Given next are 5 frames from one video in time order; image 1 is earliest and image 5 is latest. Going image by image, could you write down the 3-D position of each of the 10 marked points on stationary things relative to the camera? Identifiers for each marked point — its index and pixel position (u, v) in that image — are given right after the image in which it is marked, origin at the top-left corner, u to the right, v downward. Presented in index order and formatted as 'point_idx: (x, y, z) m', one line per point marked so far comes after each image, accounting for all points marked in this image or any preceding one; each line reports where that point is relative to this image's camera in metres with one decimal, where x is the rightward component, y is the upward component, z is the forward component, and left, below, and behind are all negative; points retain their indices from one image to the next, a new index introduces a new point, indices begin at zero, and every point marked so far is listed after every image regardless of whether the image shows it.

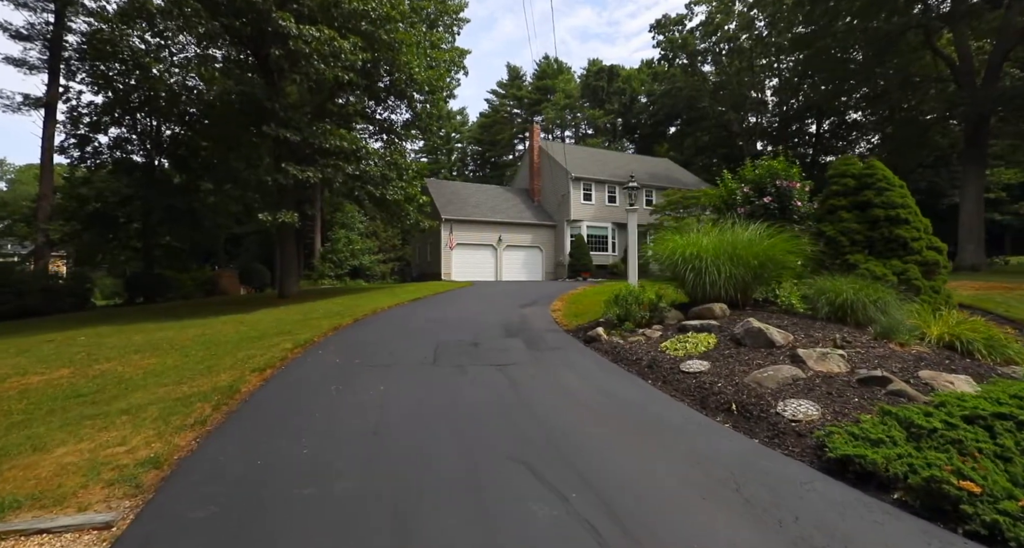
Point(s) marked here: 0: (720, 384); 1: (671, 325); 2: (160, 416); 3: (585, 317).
0: (+2.2, -1.1, +5.1) m
1: (+2.5, -0.8, +7.7) m
2: (-3.2, -1.3, +4.4) m
3: (+1.4, -0.8, +9.7) m
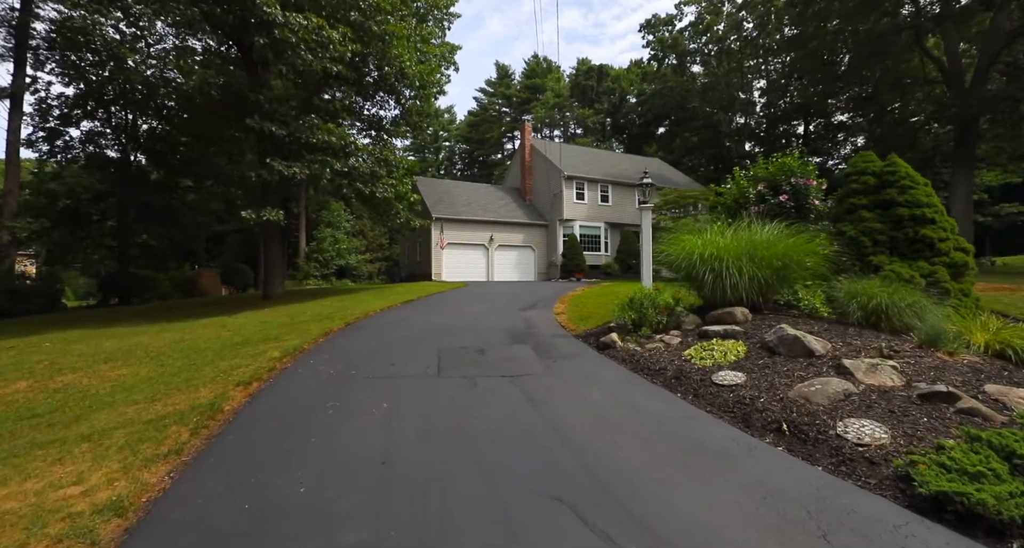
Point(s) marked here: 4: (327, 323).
0: (+2.3, -1.2, +4.6) m
1: (+2.6, -0.8, +7.3) m
2: (-2.9, -1.3, +3.8) m
3: (+1.5, -0.9, +9.1) m
4: (-3.8, -1.0, +10.0) m
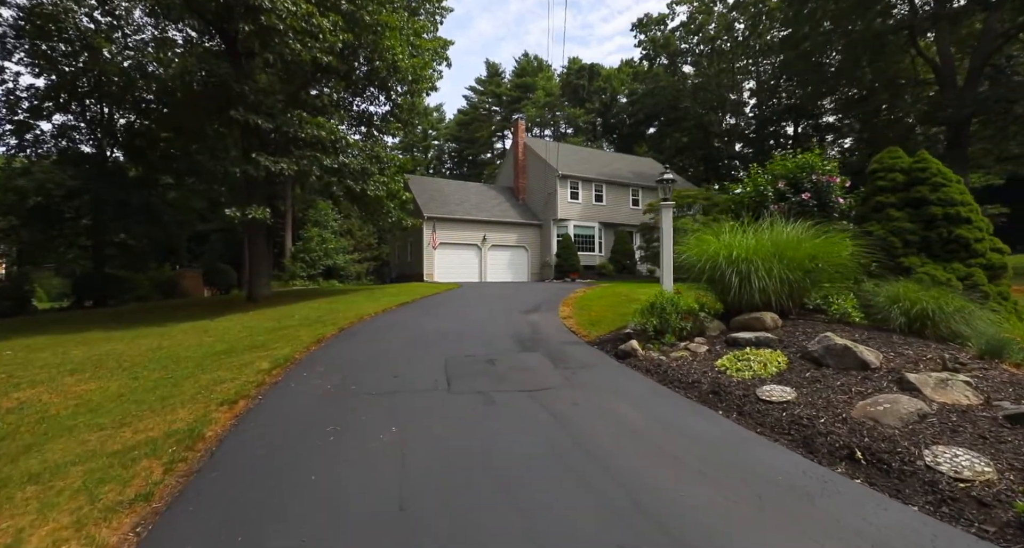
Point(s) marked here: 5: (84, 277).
0: (+2.6, -1.2, +4.1) m
1: (+2.8, -0.9, +6.7) m
2: (-2.7, -1.3, +3.1) m
3: (+1.6, -0.9, +8.6) m
4: (-3.7, -1.0, +9.3) m
5: (-17.2, -0.1, +19.9) m
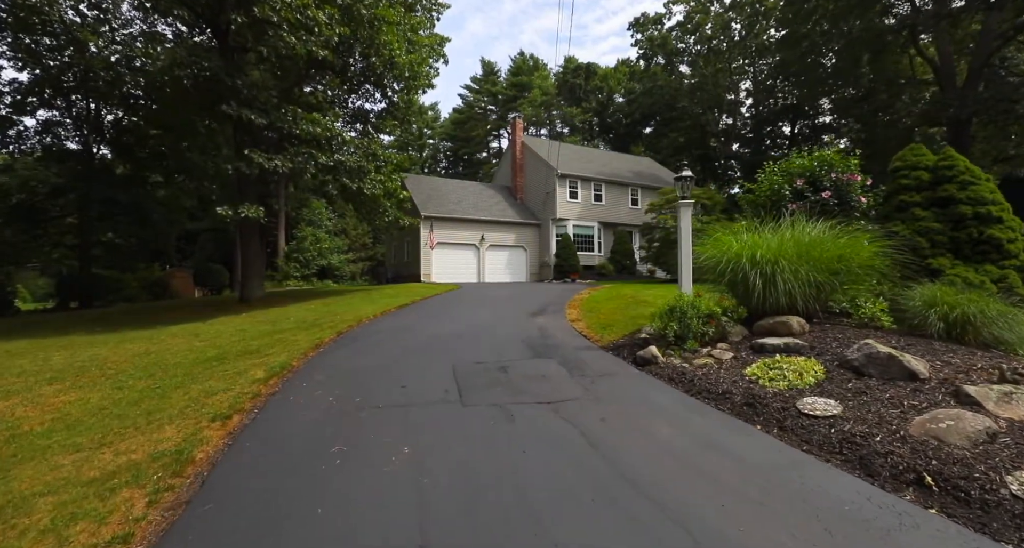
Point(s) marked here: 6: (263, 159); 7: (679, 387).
0: (+2.8, -1.2, +3.7) m
1: (+2.9, -0.9, +6.4) m
2: (-2.5, -1.4, +2.7) m
3: (+1.7, -0.9, +8.2) m
4: (-3.5, -1.0, +8.9) m
5: (-17.2, -0.1, +19.3) m
6: (-6.9, +3.2, +13.8) m
7: (+1.8, -1.2, +5.5) m
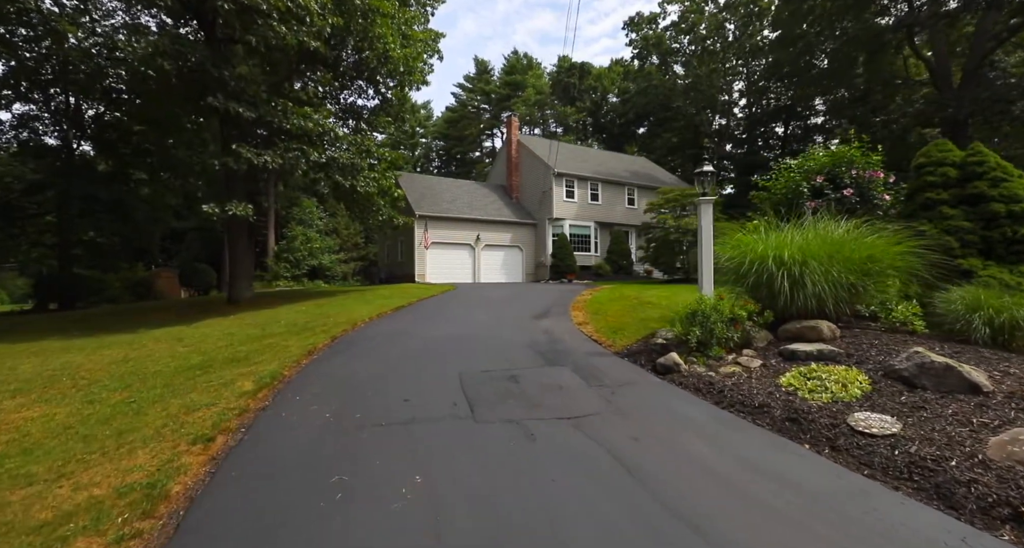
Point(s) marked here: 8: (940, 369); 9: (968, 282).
0: (+2.9, -1.3, +3.3) m
1: (+3.1, -0.9, +5.9) m
2: (-2.3, -1.4, +2.2) m
3: (+1.8, -1.0, +7.8) m
4: (-3.5, -1.0, +8.4) m
5: (-17.3, -0.1, +18.5) m
6: (-6.9, +3.2, +13.2) m
7: (+2.0, -1.3, +5.0) m
8: (+3.7, -0.8, +4.3) m
9: (+6.1, -0.1, +6.6) m
